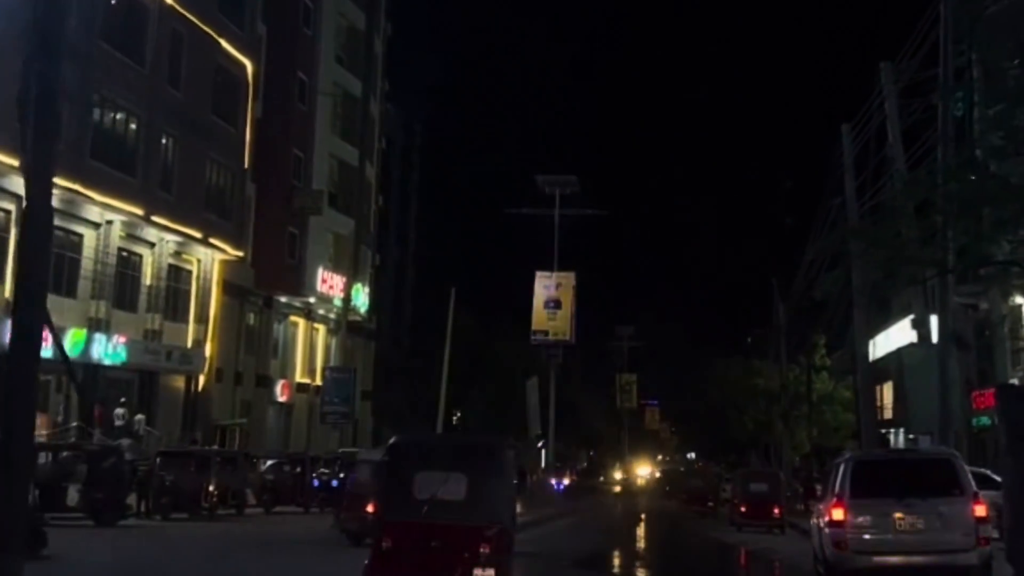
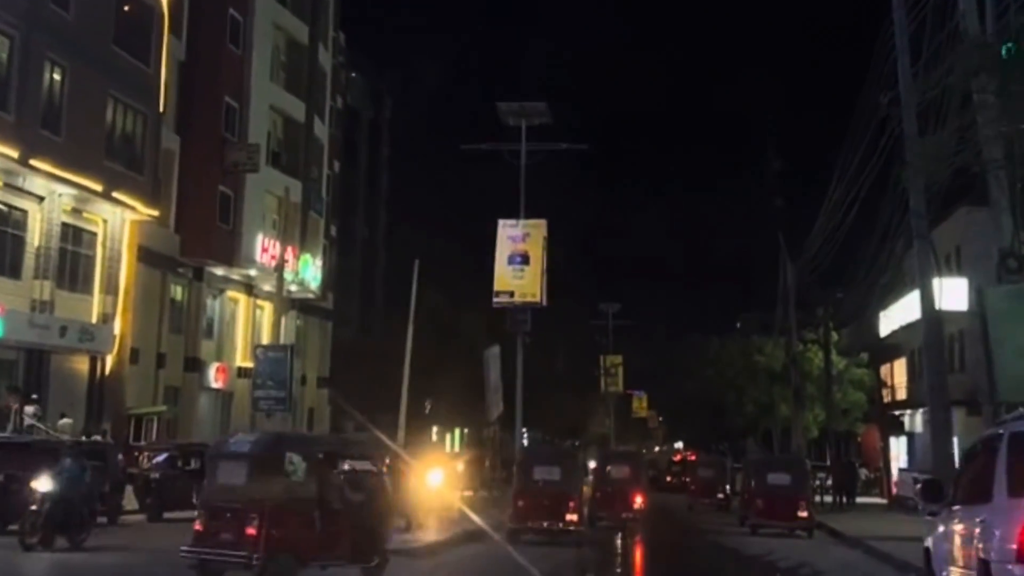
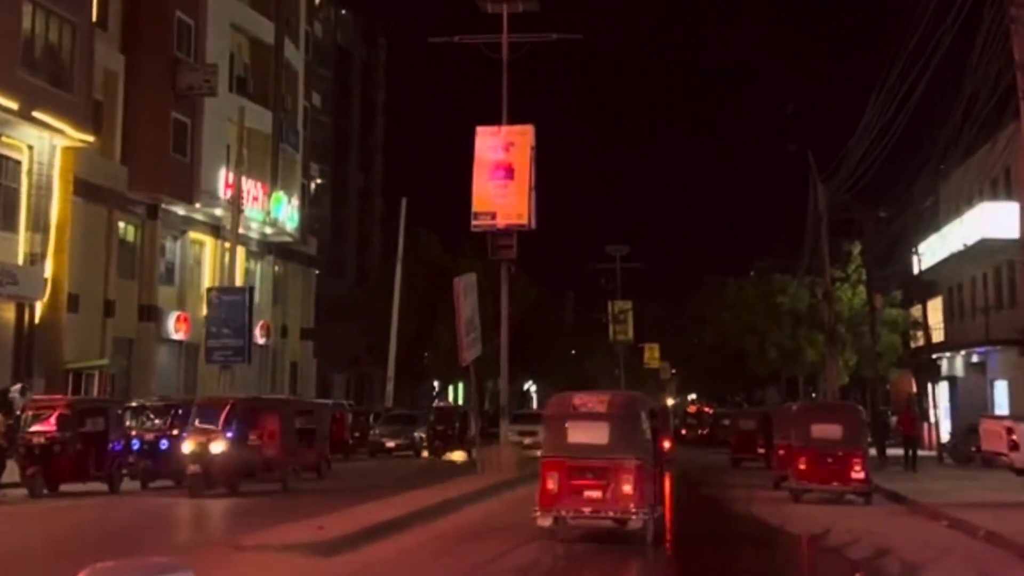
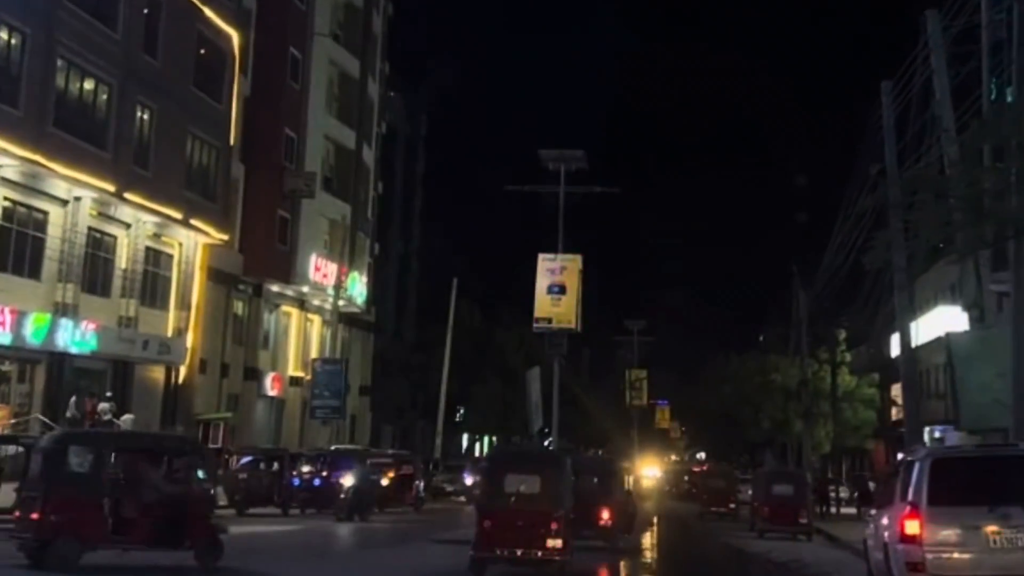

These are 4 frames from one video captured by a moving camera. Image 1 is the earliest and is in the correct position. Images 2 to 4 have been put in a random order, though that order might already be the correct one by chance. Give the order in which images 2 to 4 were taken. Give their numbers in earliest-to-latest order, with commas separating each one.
4, 2, 3
